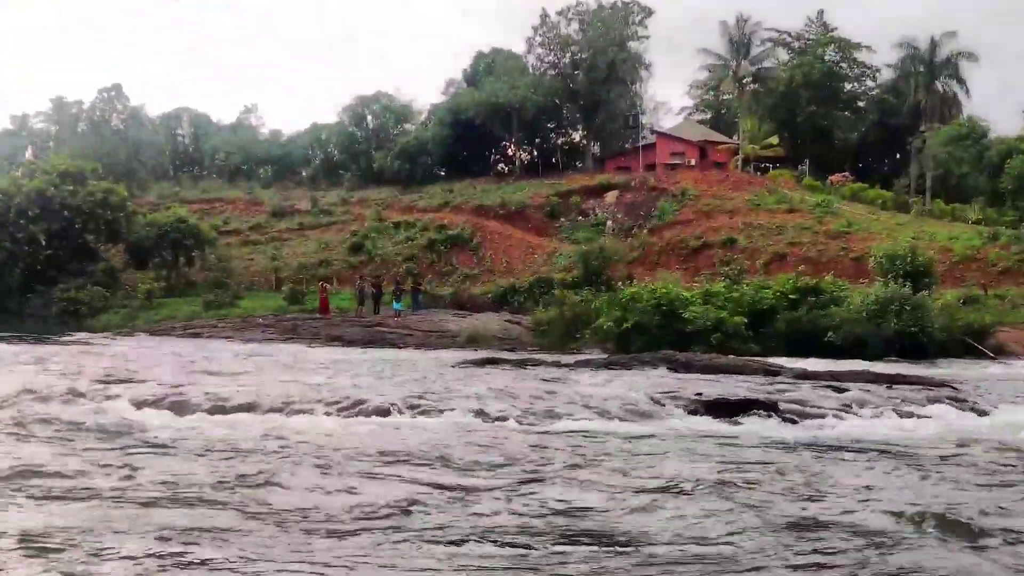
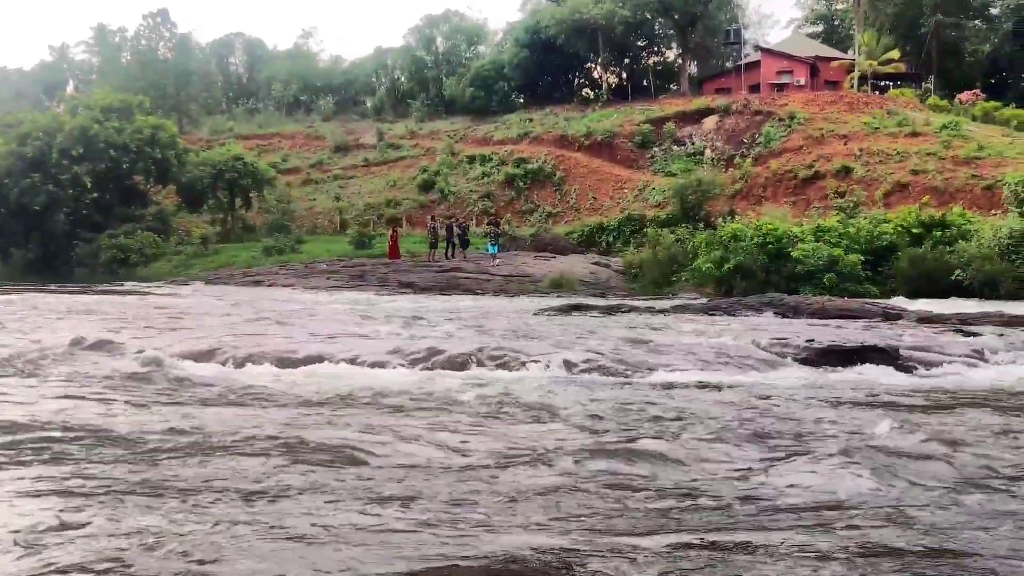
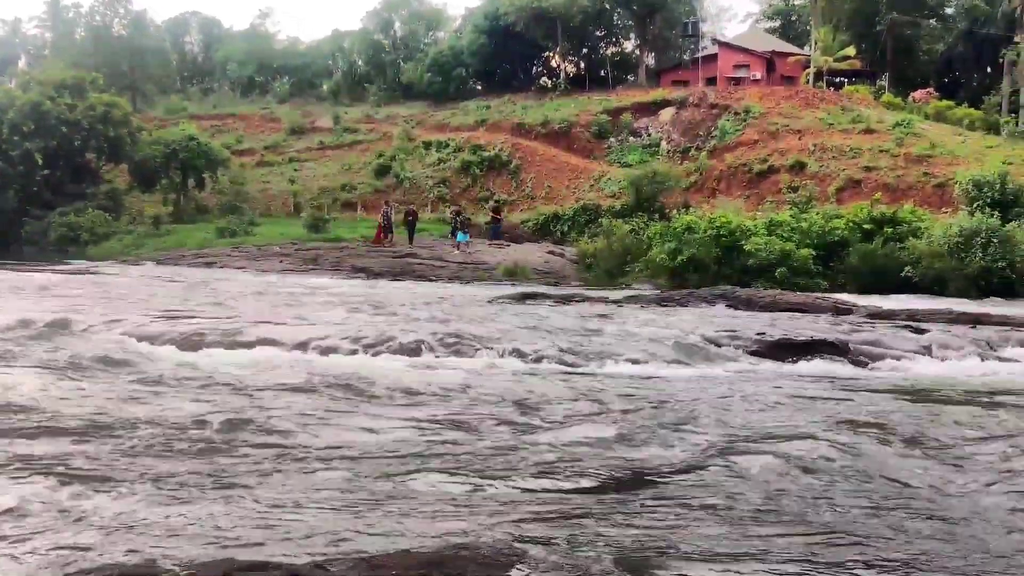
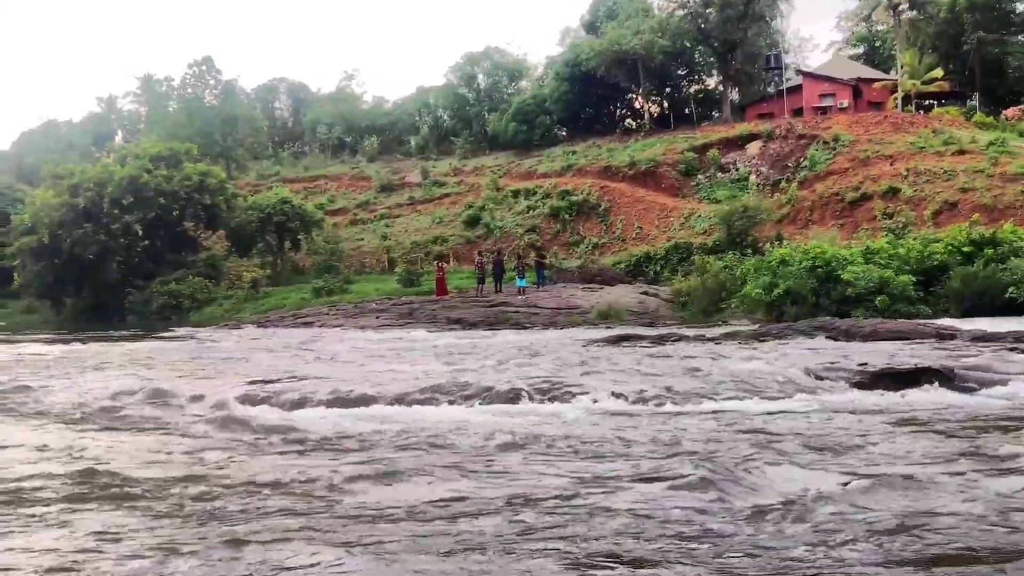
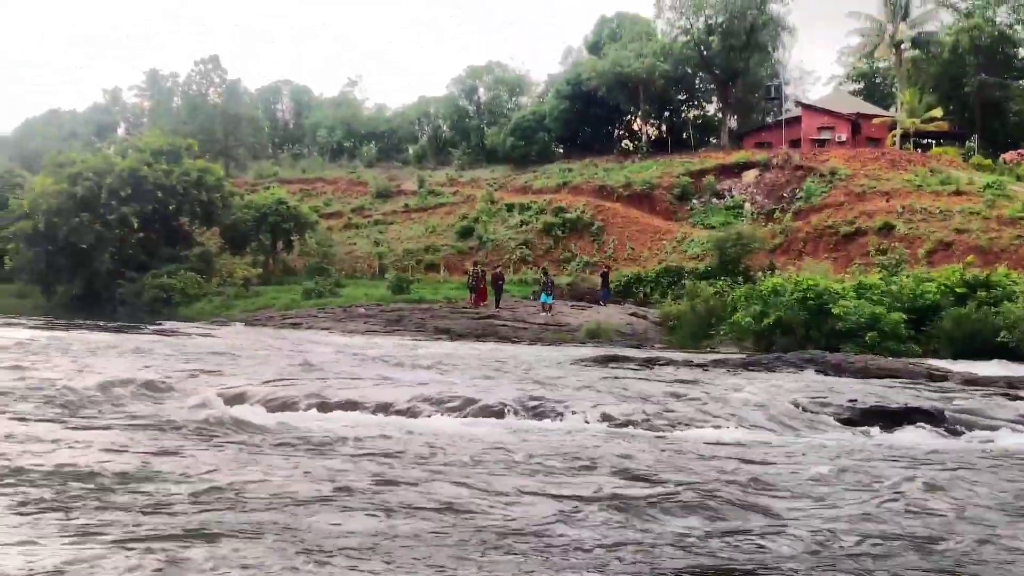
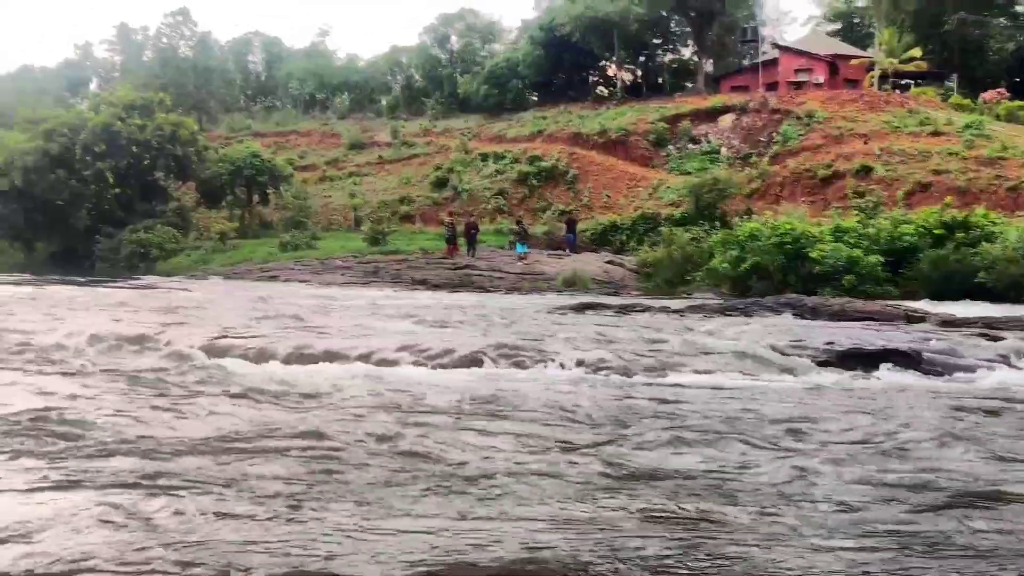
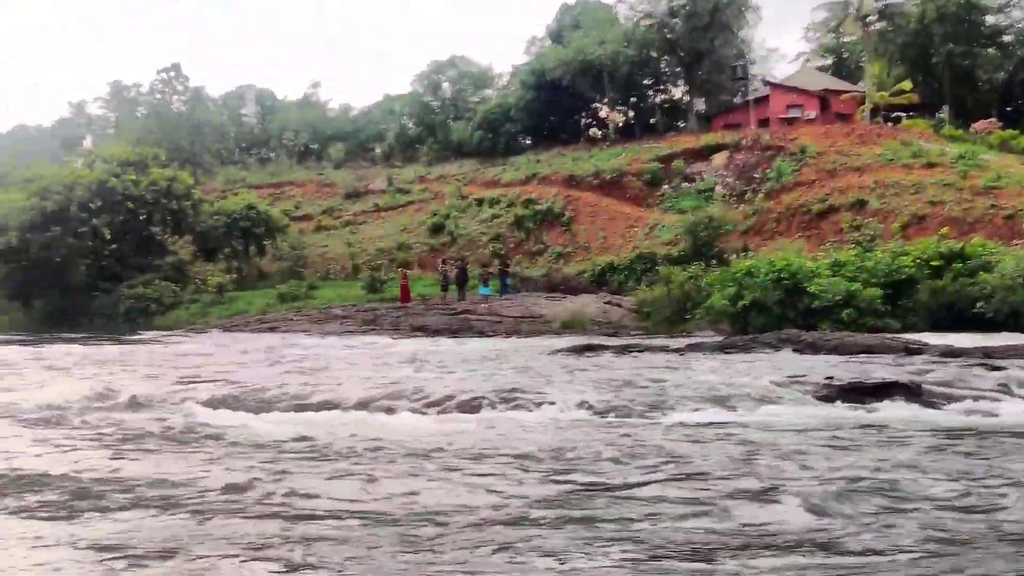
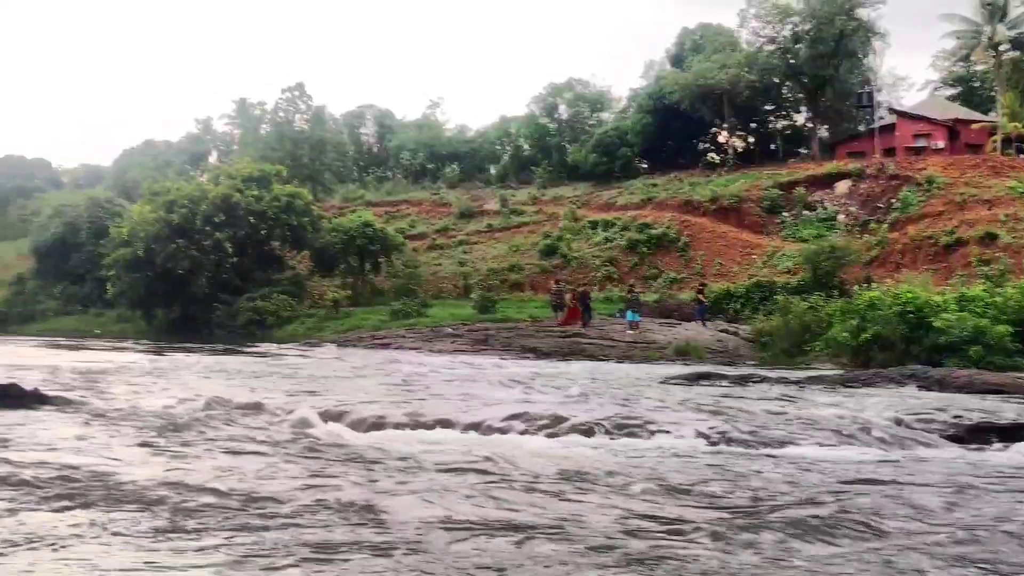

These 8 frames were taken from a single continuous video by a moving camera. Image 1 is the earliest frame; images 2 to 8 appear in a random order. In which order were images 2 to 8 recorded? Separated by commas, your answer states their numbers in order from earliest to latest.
7, 4, 2, 3, 6, 5, 8
